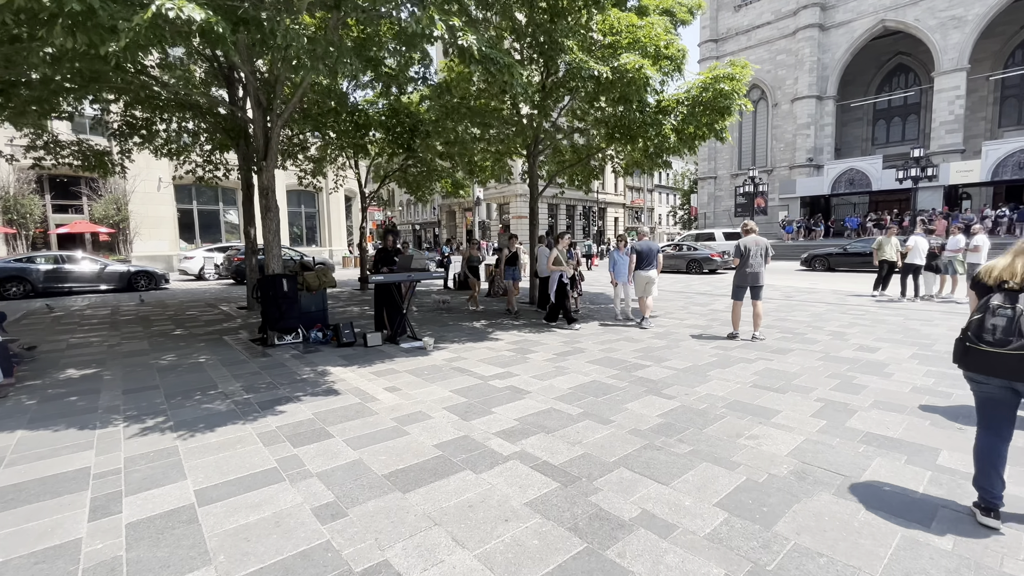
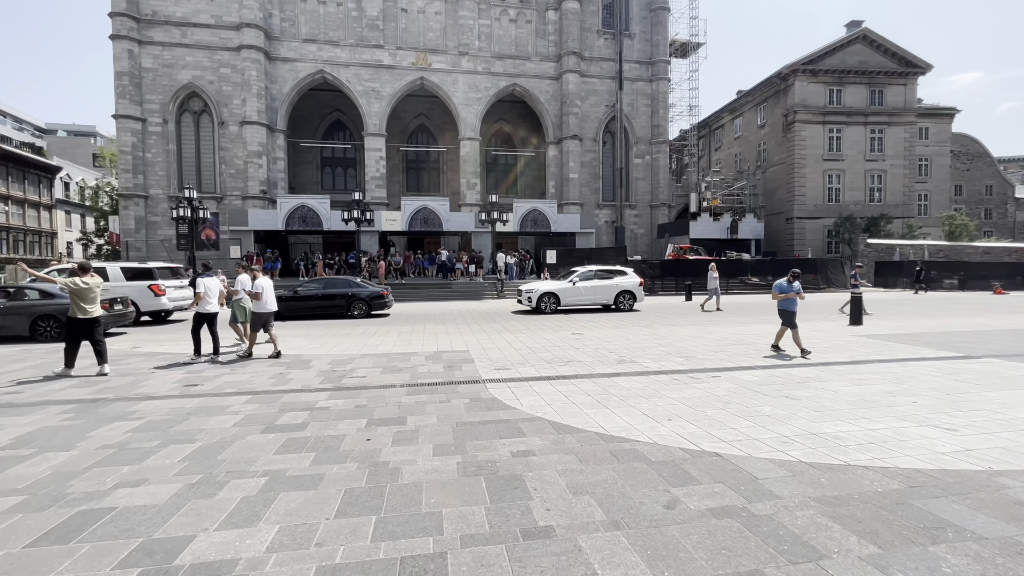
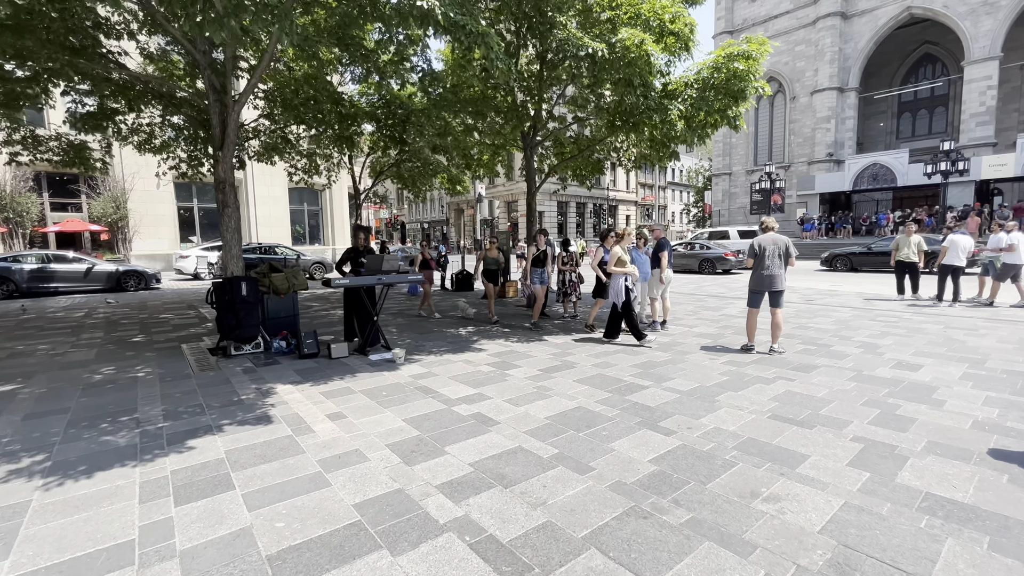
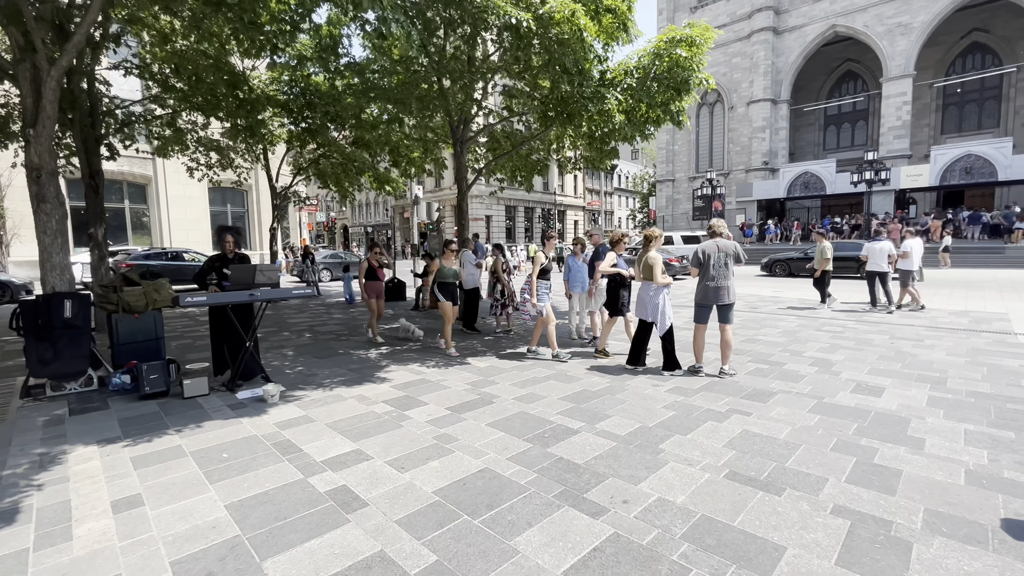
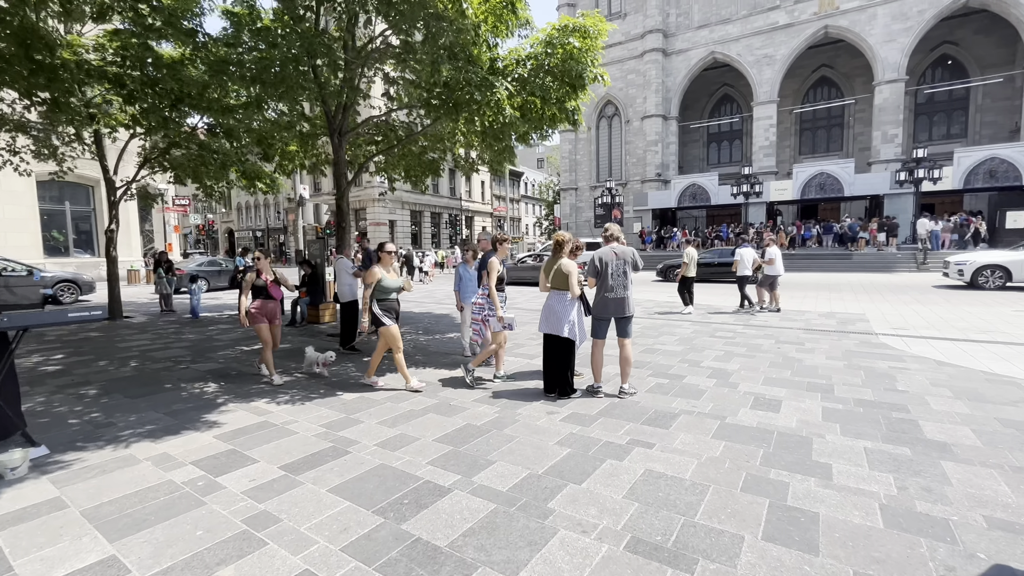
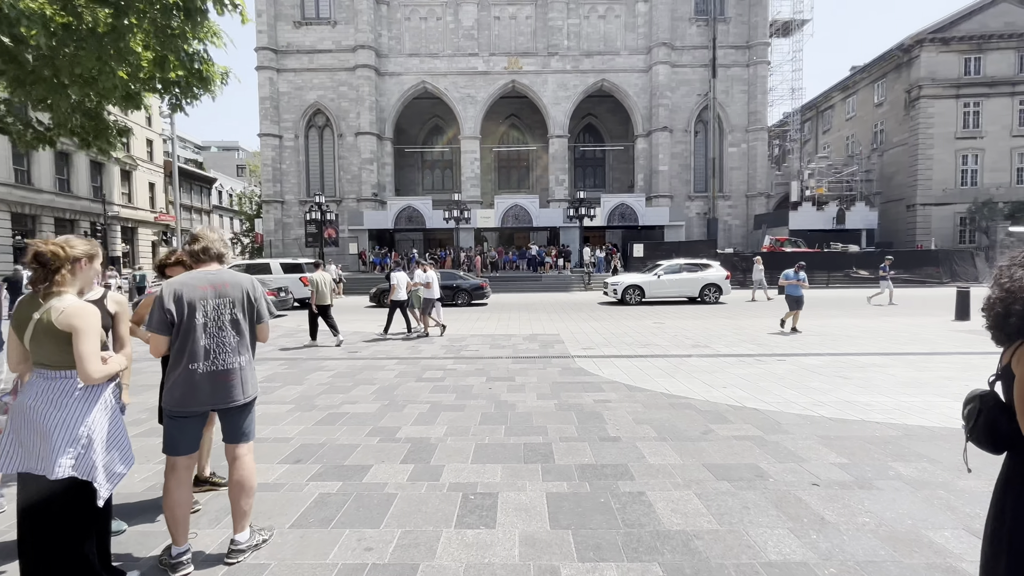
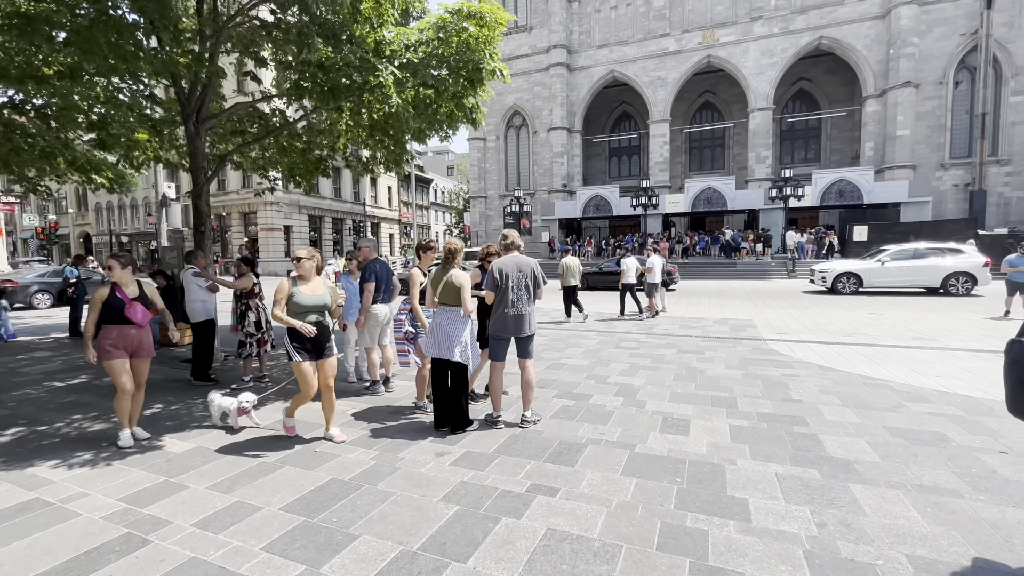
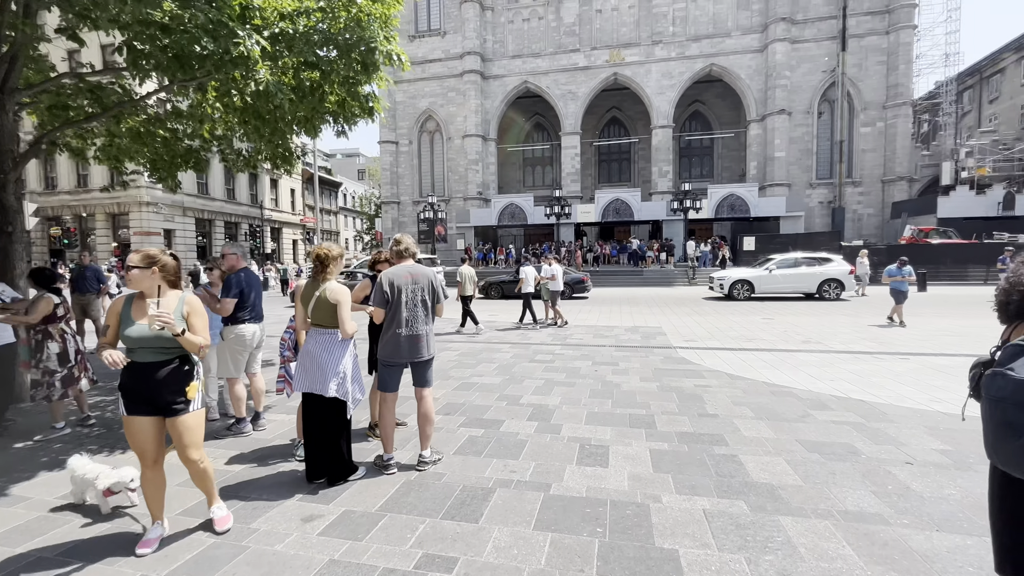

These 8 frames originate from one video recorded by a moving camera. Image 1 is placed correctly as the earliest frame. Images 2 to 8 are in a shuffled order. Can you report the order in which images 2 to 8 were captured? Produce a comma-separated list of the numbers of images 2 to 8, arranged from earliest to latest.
3, 4, 5, 7, 8, 6, 2
